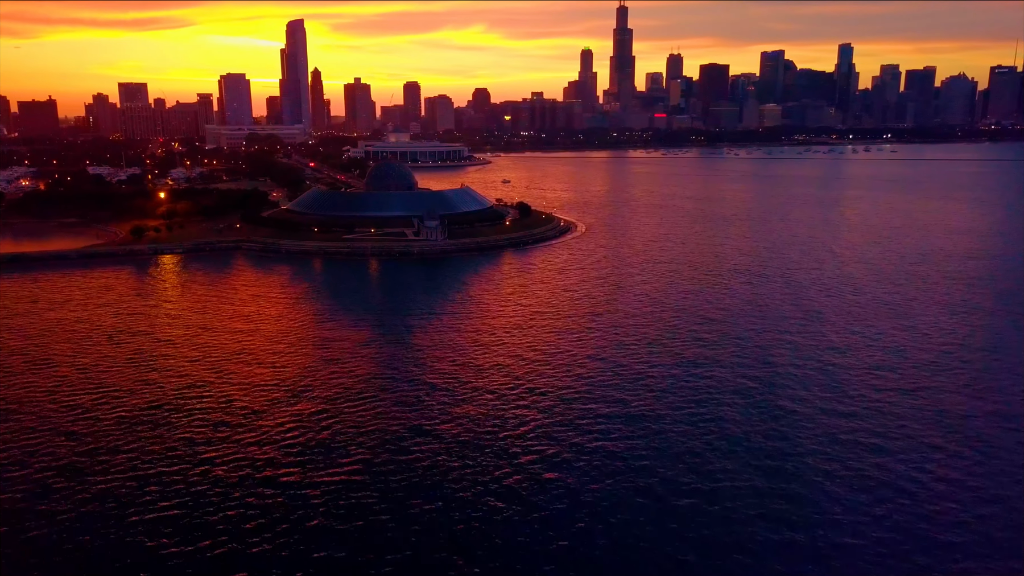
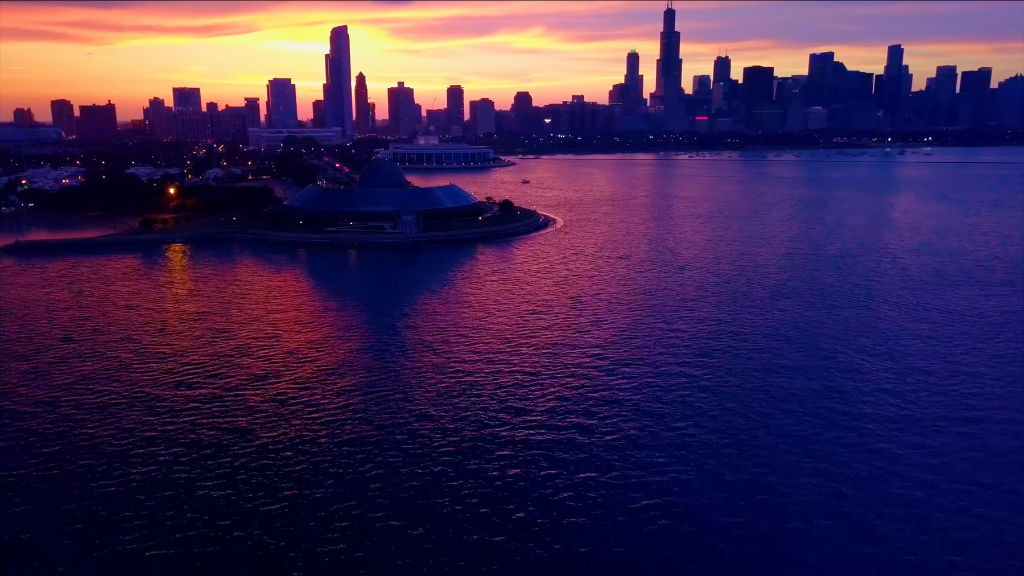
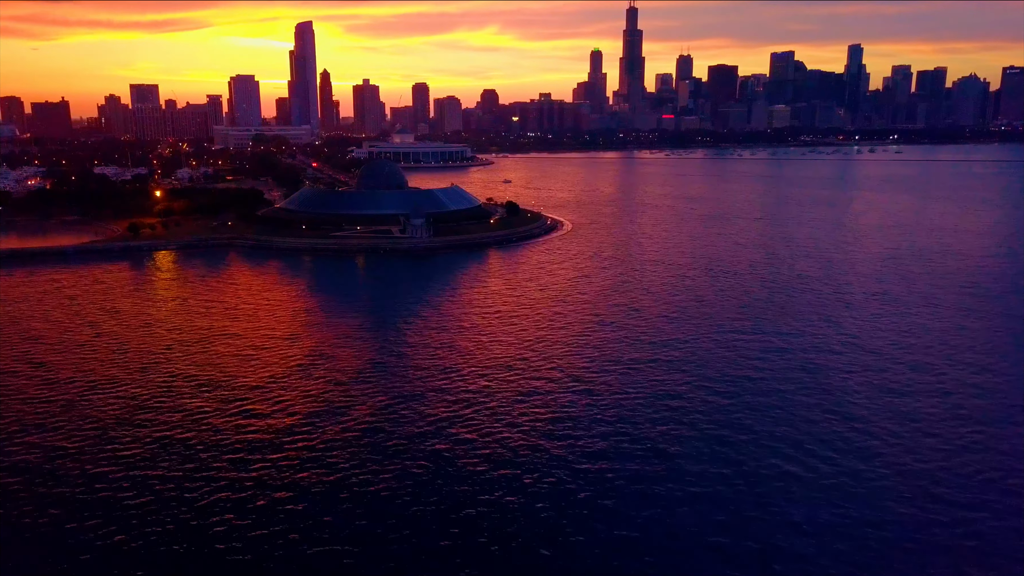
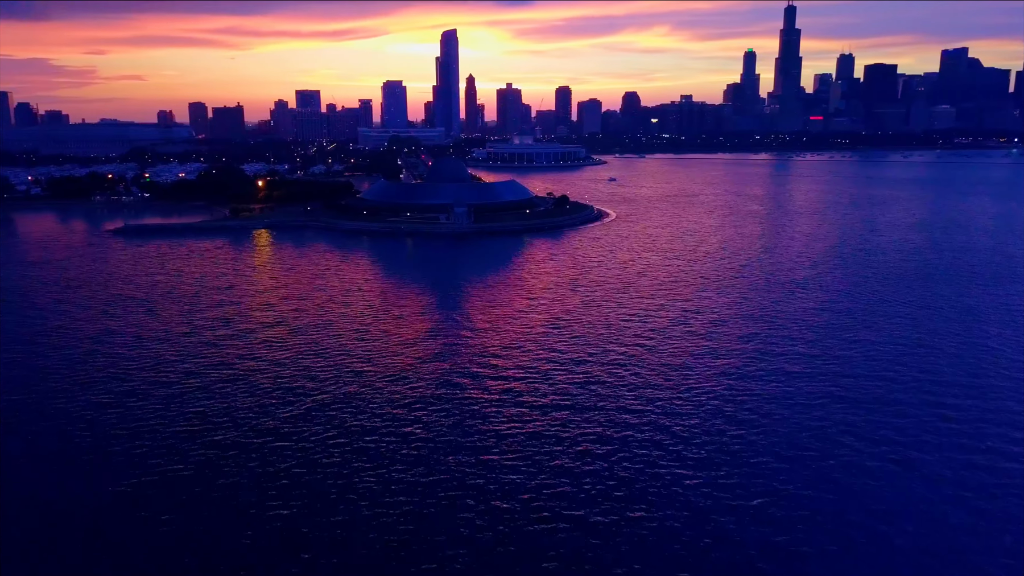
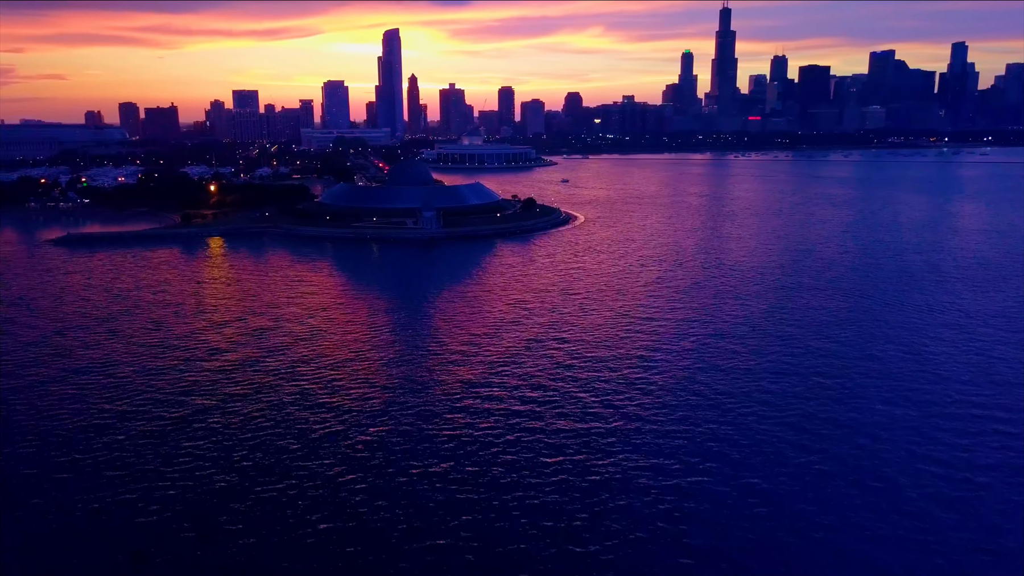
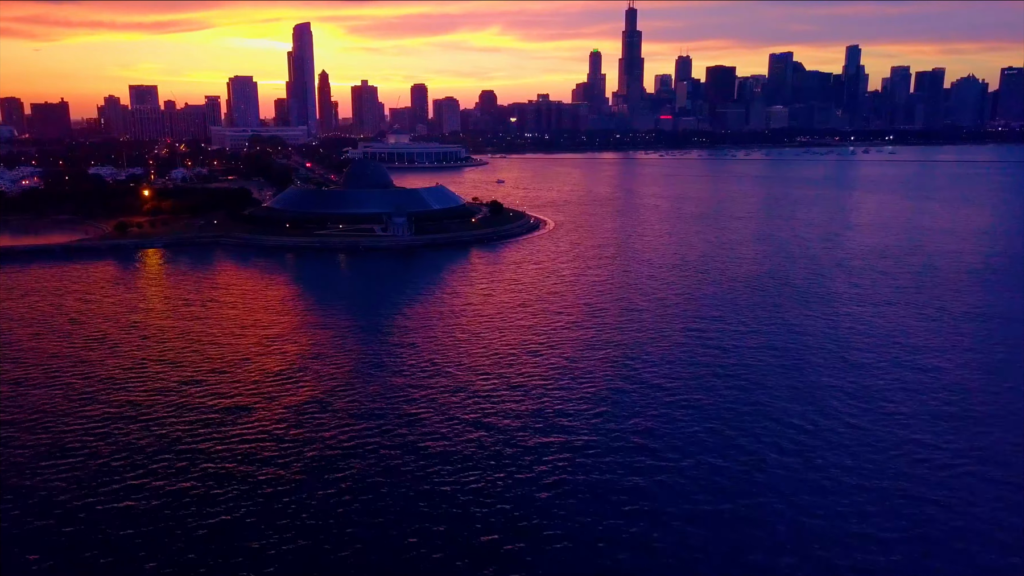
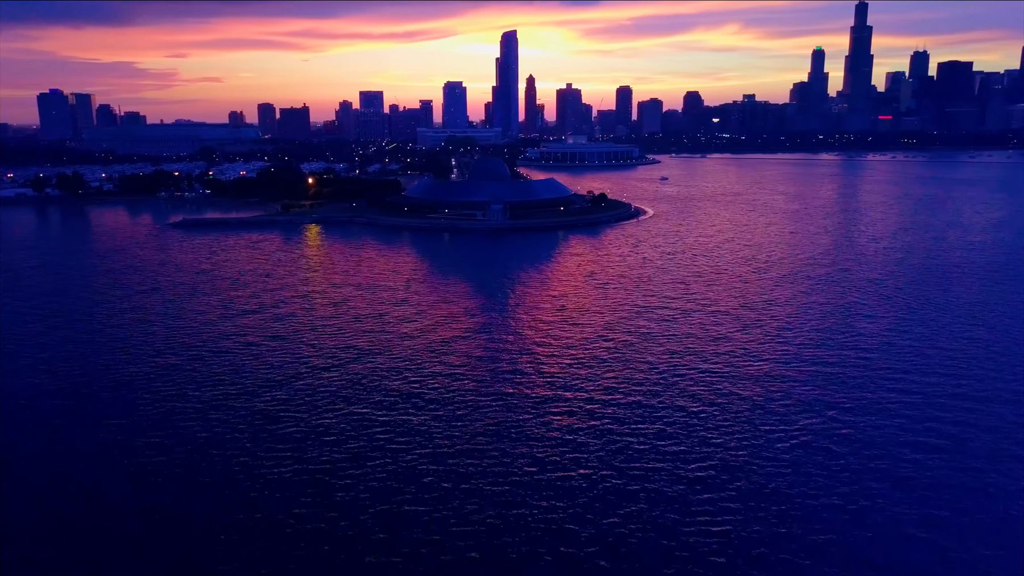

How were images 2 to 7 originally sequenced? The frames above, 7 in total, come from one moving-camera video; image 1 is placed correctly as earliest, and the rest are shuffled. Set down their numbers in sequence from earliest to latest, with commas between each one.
3, 6, 2, 5, 4, 7
